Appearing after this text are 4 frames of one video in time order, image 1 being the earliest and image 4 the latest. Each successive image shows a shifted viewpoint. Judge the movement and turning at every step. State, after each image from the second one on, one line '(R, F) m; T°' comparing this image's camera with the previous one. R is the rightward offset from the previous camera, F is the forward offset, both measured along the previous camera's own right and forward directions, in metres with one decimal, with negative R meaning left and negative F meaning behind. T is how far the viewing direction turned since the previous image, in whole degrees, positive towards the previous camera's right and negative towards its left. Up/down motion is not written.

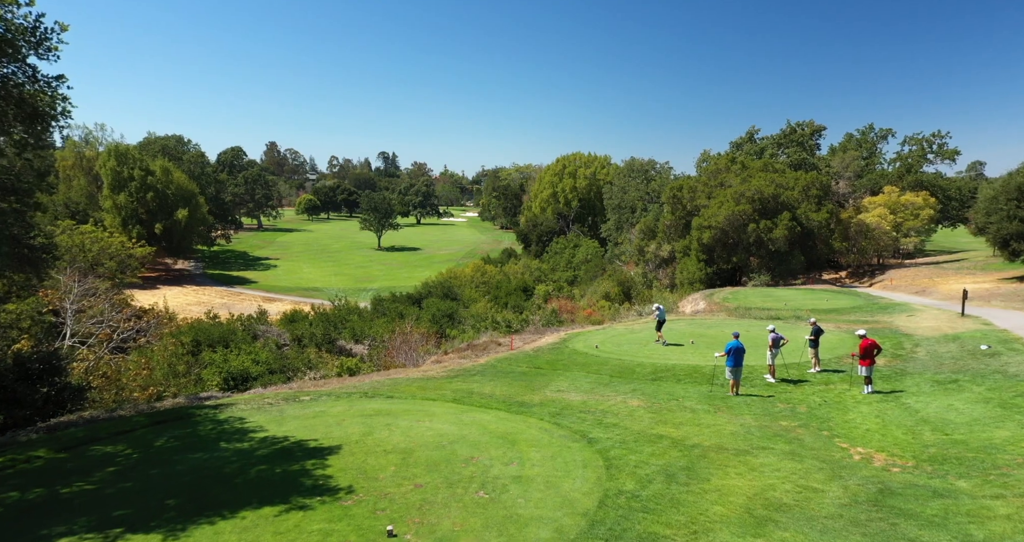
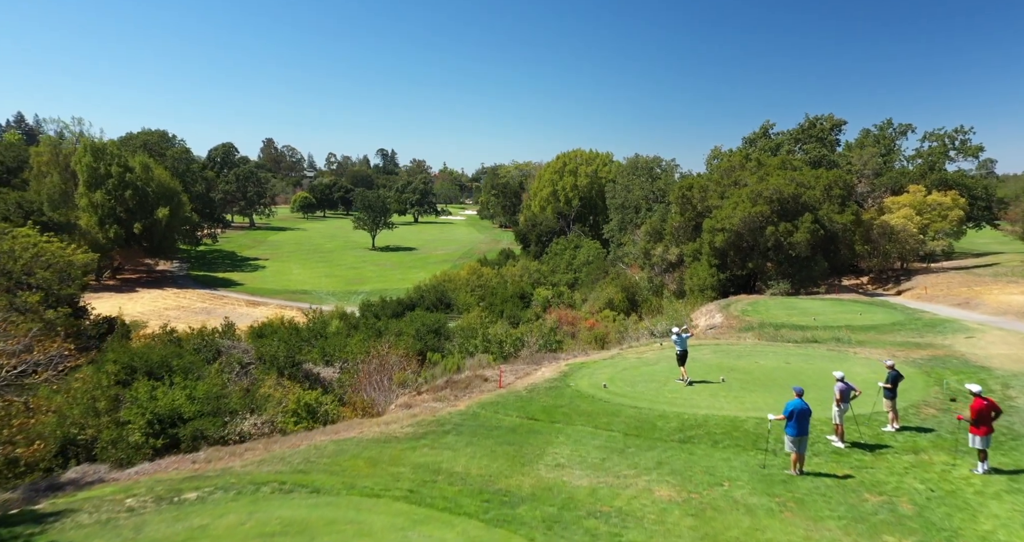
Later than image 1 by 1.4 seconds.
(+0.3, +3.7) m; 0°
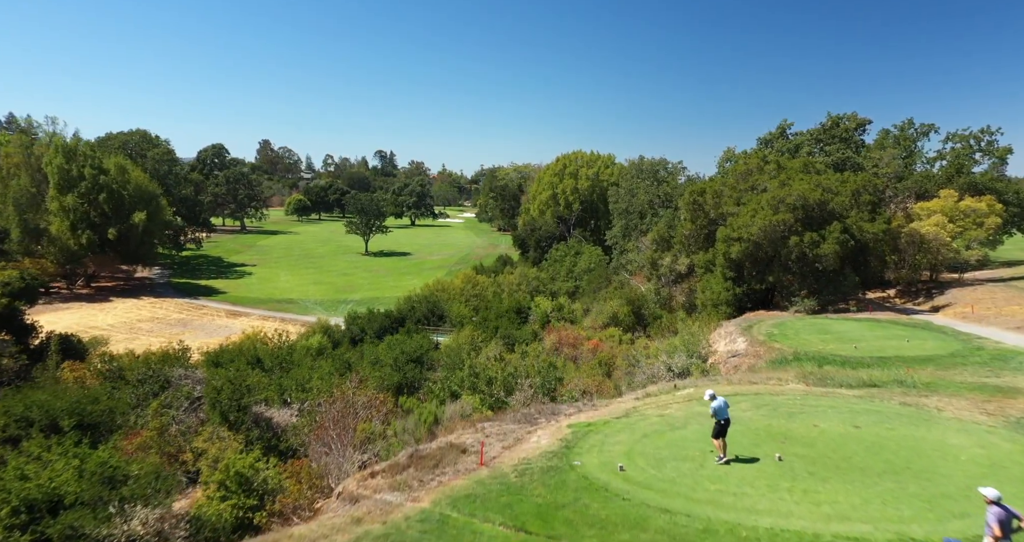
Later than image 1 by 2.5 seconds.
(+0.3, +4.0) m; 0°
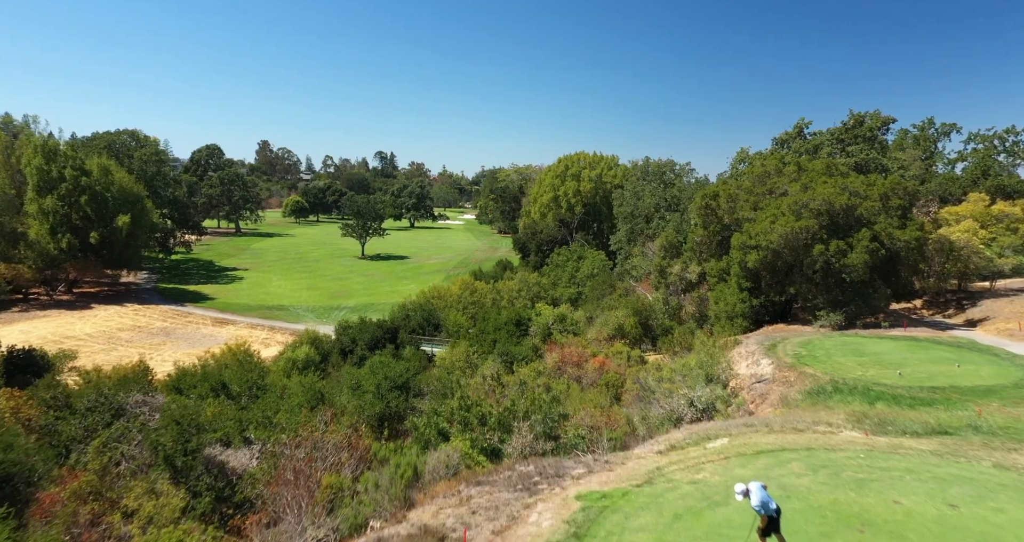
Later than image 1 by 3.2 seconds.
(+0.1, +3.0) m; 0°
